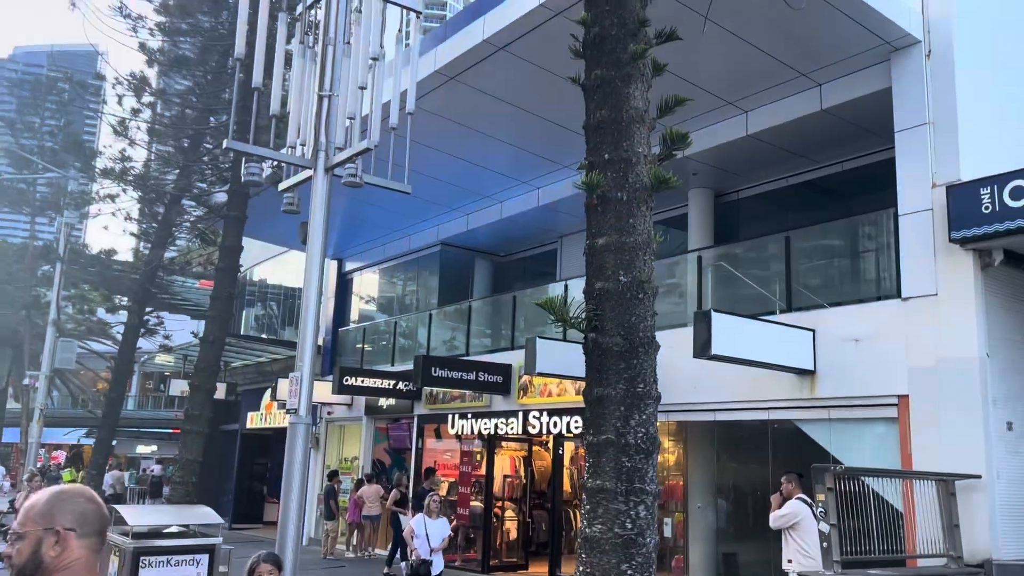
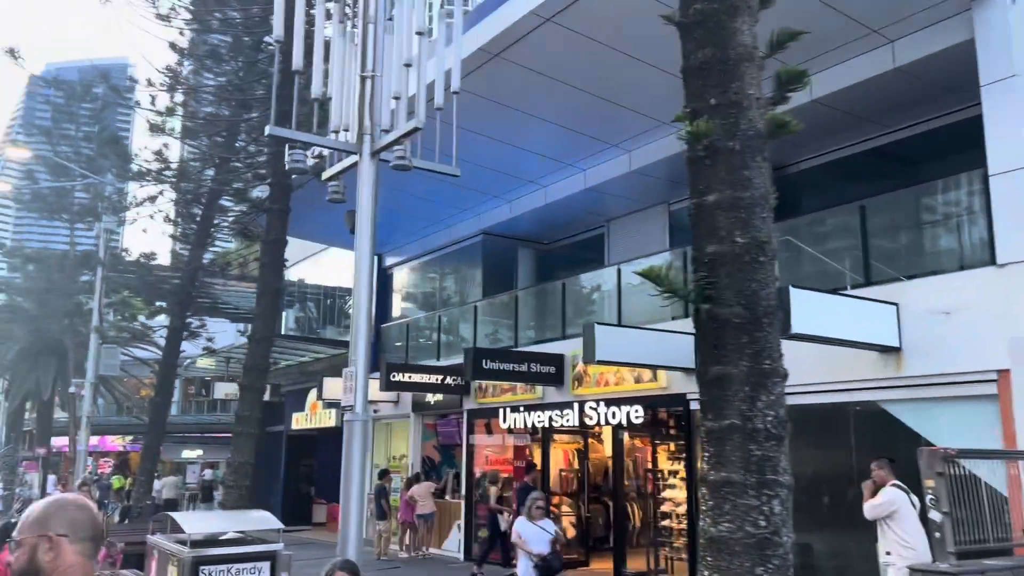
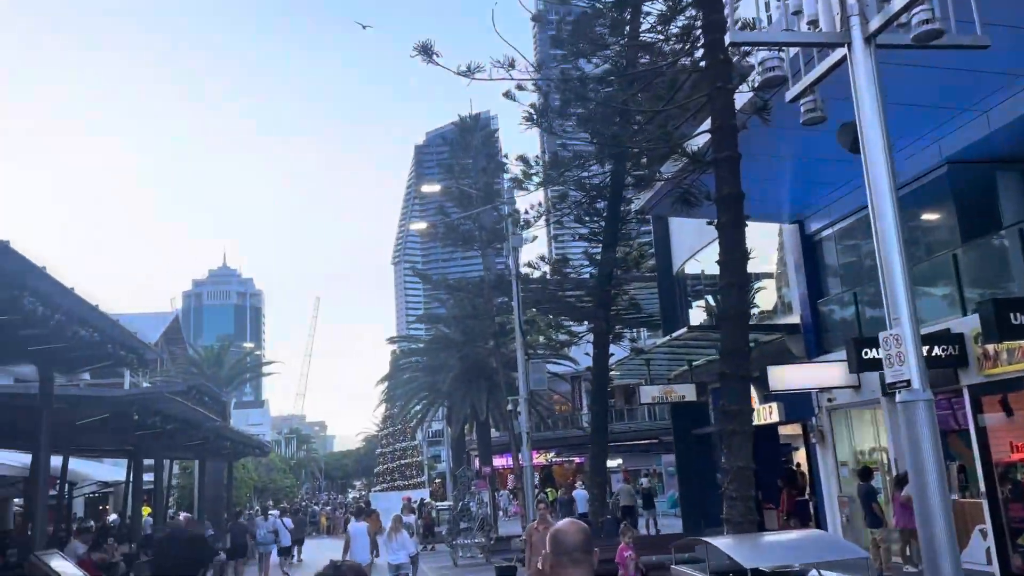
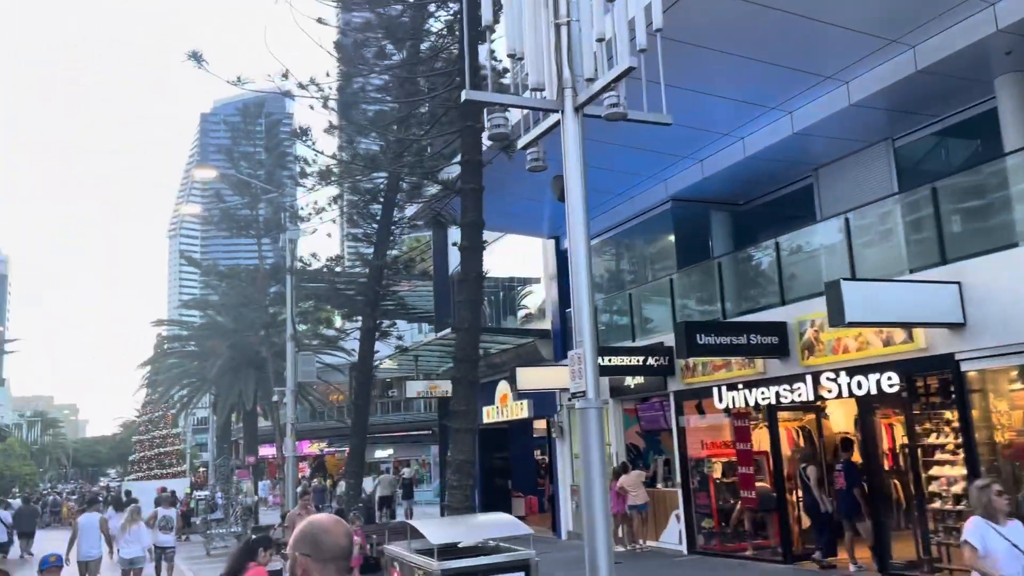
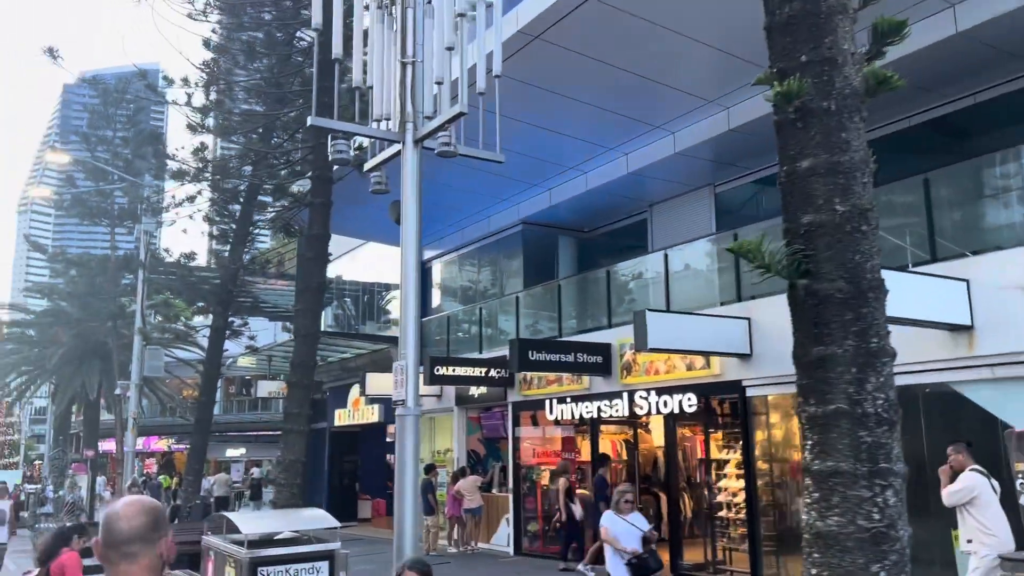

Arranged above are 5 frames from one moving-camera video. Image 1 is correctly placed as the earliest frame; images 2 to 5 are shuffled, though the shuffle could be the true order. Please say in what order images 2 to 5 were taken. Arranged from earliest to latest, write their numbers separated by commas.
2, 5, 4, 3
